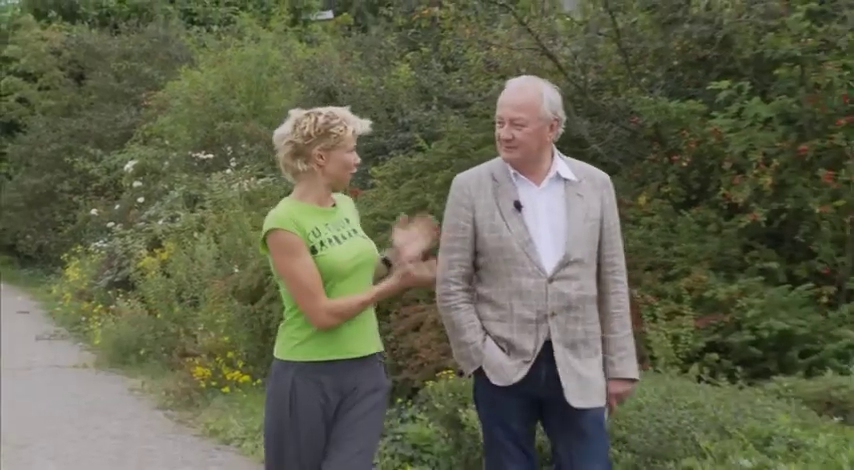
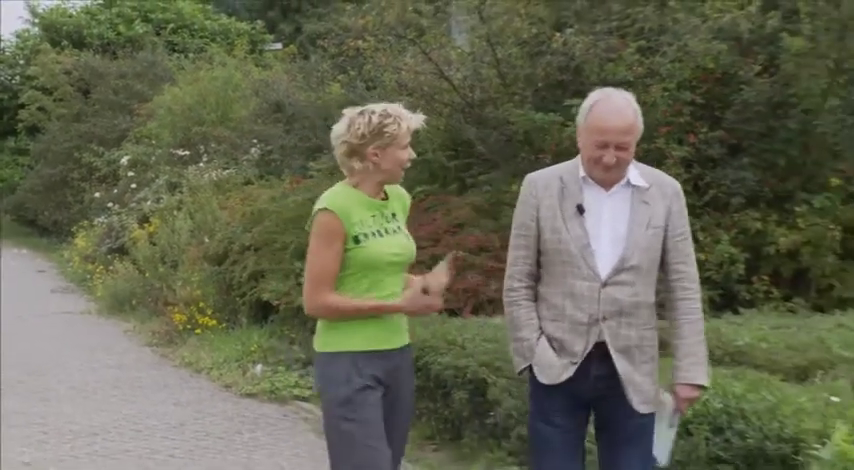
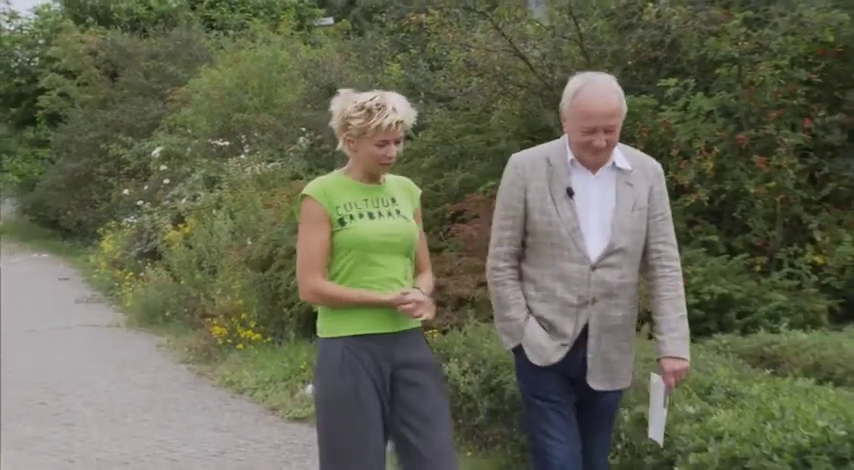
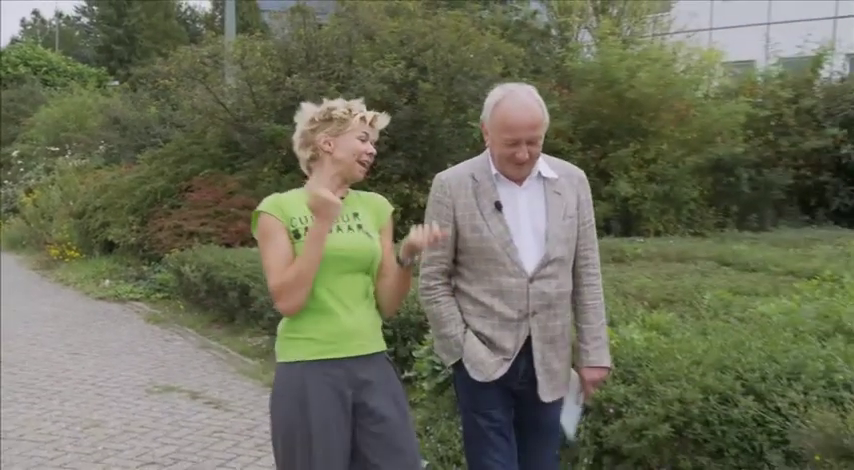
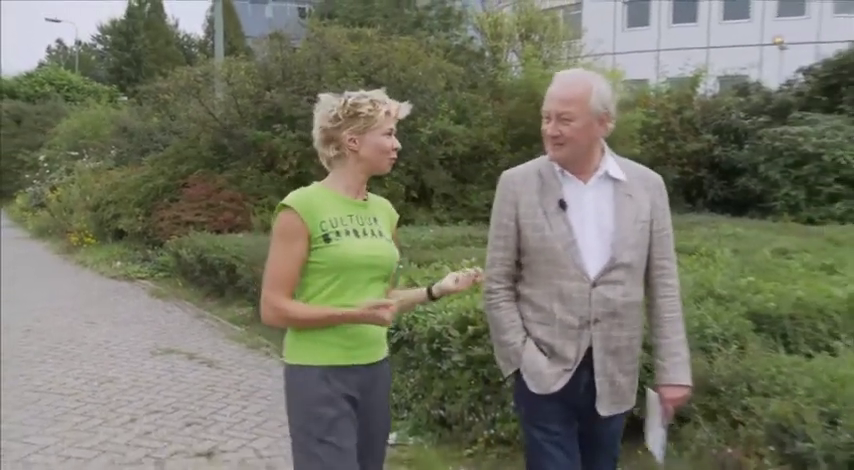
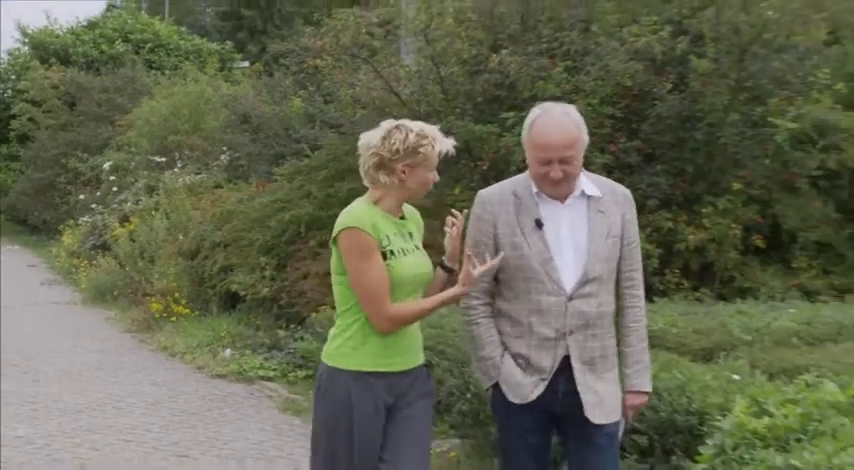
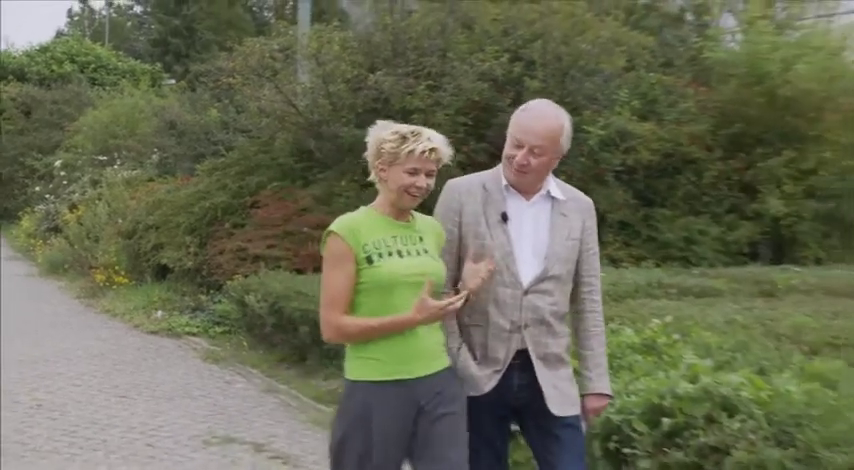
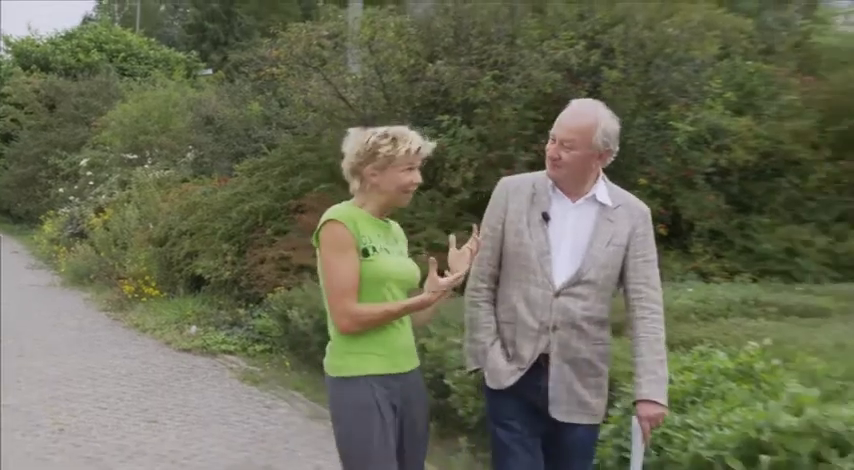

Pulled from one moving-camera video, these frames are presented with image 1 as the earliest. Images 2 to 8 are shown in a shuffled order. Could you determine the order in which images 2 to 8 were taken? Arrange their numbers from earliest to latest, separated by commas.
3, 2, 6, 8, 7, 4, 5
